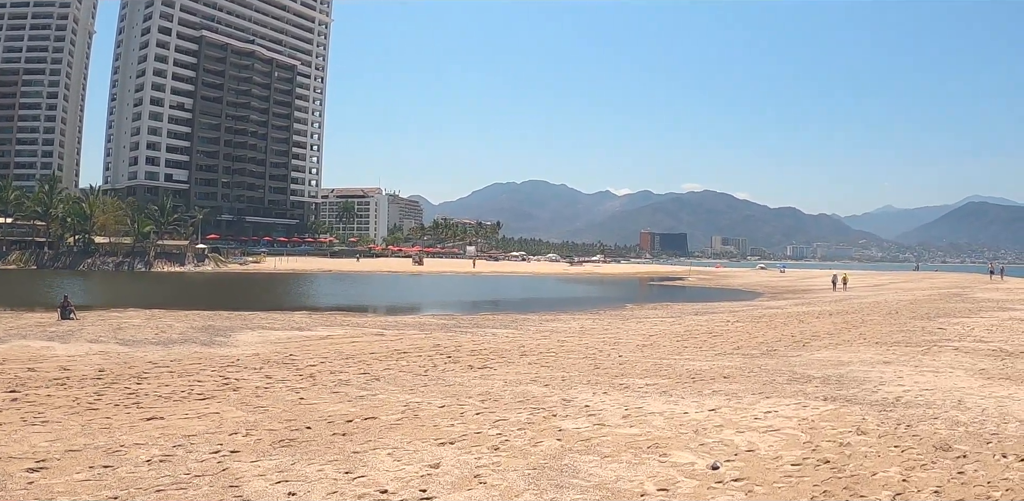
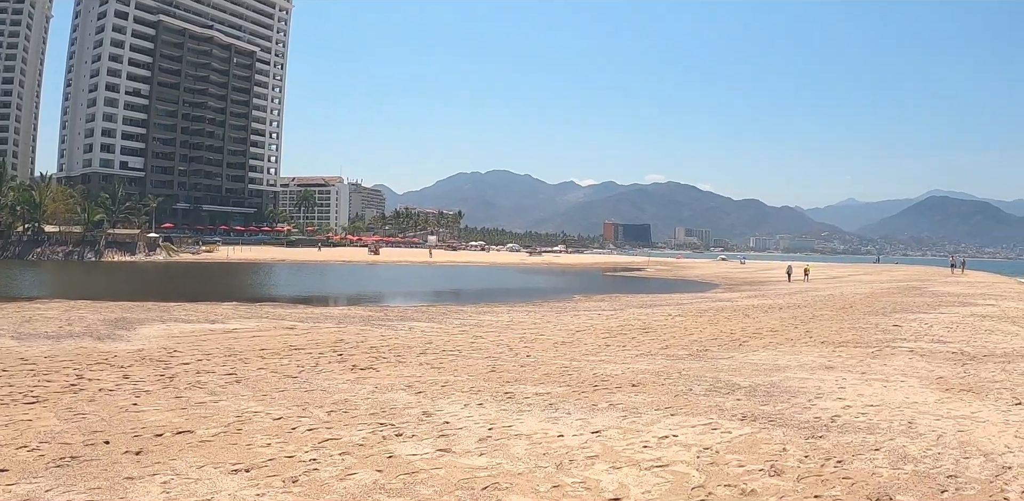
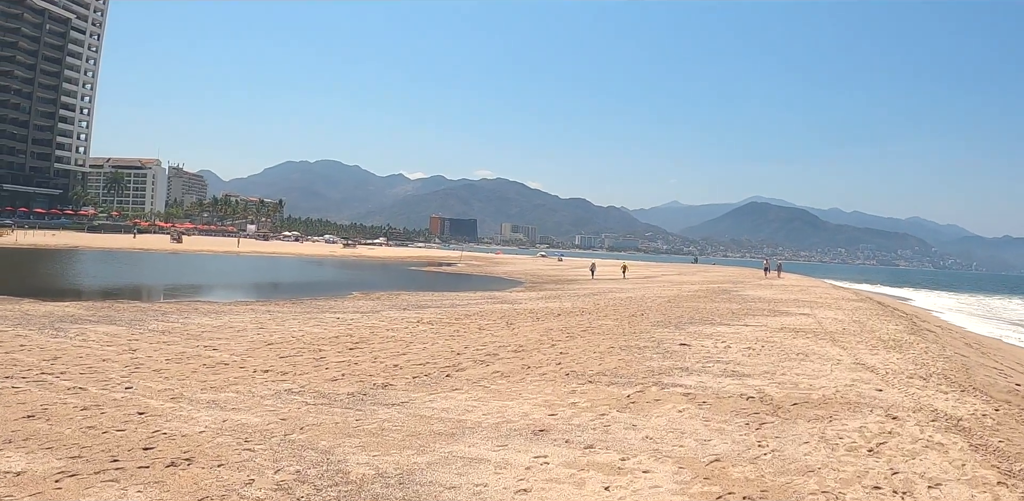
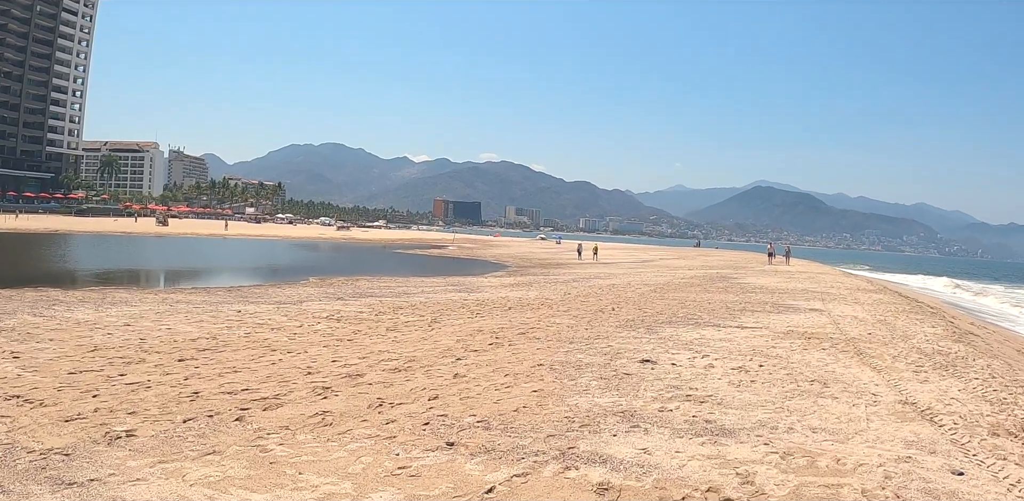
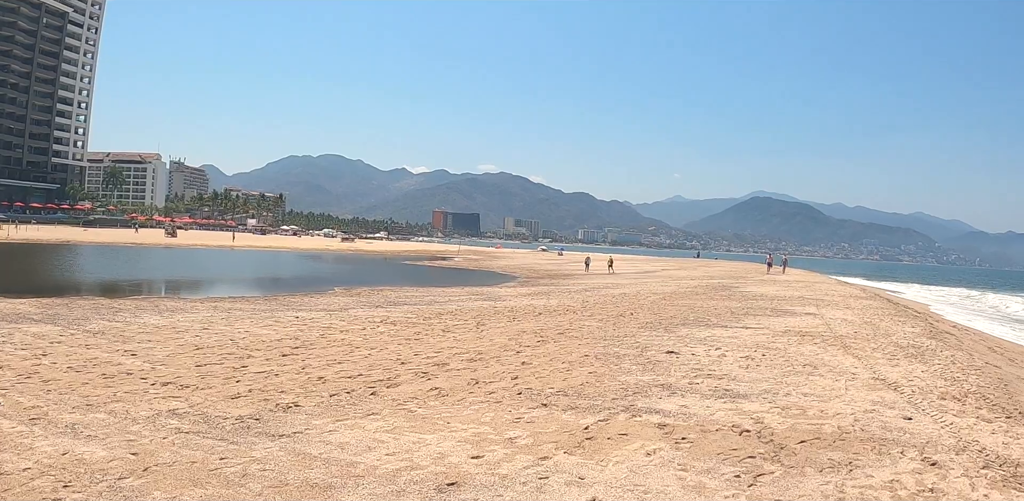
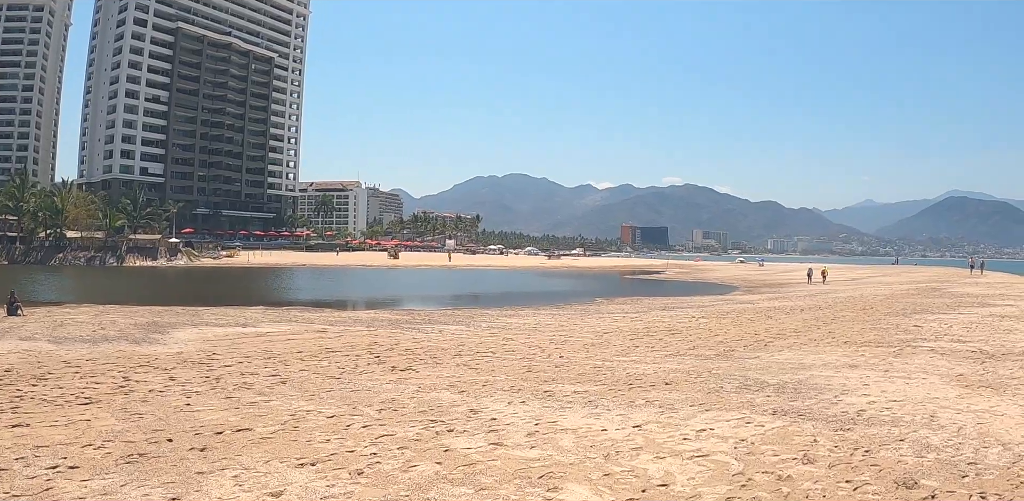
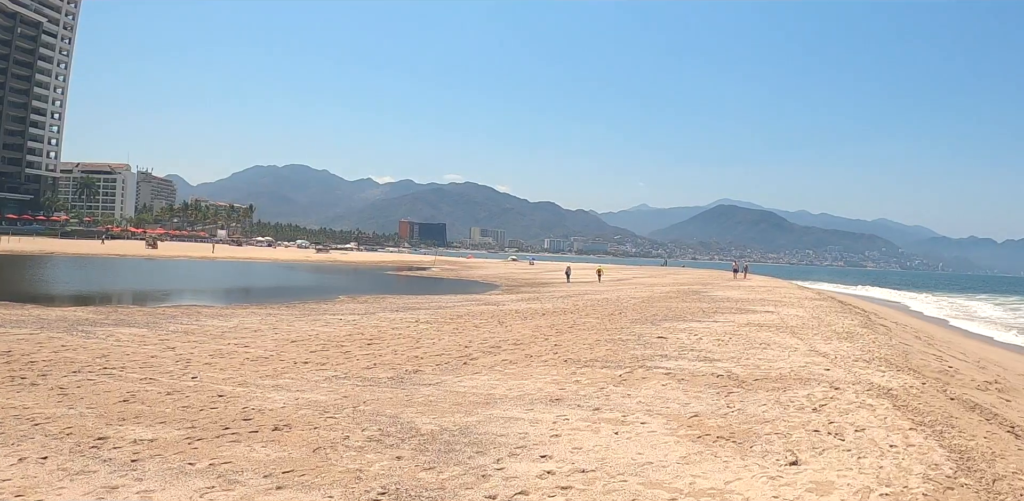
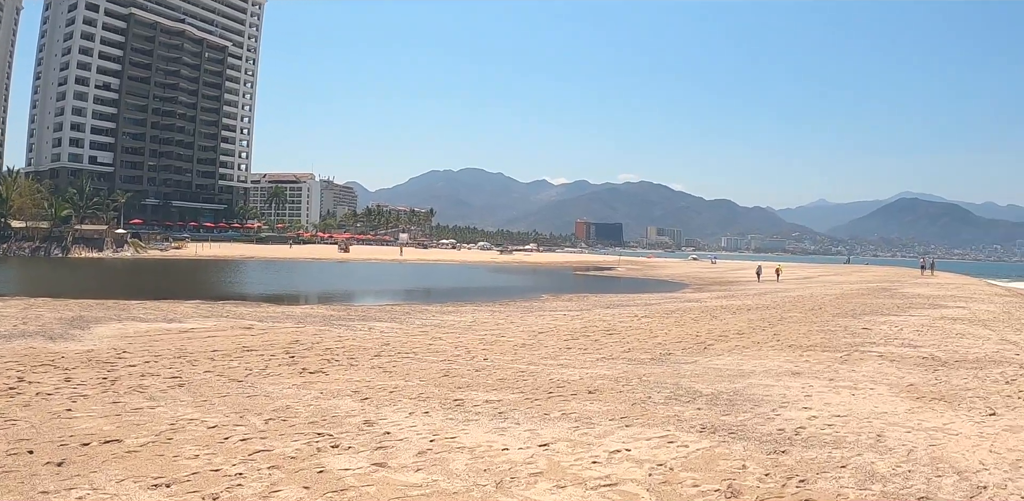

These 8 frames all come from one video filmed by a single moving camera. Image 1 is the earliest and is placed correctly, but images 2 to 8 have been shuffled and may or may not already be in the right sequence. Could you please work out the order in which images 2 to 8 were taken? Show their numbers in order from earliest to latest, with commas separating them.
6, 2, 8, 7, 3, 5, 4
